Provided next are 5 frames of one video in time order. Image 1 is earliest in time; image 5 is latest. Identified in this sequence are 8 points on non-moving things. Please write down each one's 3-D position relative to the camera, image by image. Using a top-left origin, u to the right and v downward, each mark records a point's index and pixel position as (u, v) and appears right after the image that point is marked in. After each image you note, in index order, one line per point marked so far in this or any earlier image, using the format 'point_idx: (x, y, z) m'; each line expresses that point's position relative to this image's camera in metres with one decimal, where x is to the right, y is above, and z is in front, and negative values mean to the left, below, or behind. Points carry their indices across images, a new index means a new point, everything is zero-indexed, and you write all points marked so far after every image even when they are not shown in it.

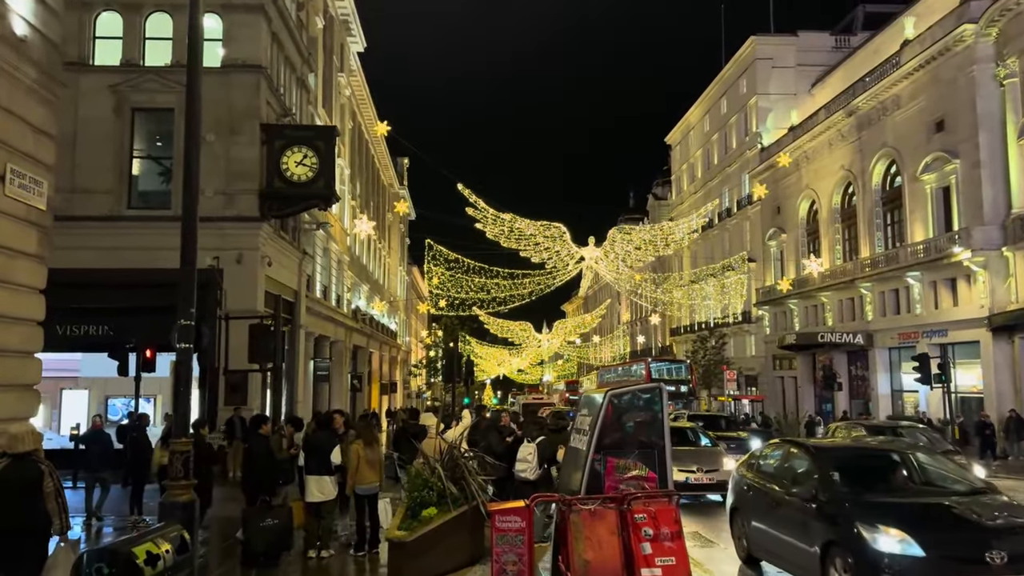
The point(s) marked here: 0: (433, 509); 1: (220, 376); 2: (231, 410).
0: (-0.8, -2.3, +8.1) m
1: (-6.7, -2.0, +18.2) m
2: (-6.3, -2.8, +18.1) m
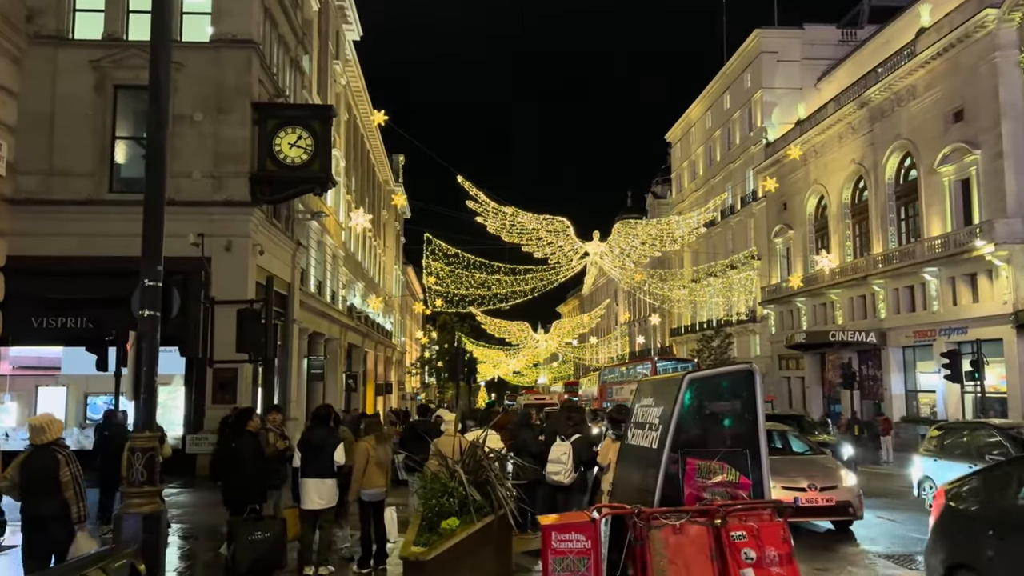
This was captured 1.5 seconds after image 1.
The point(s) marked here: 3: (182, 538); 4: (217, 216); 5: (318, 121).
0: (-0.5, -2.0, +6.8) m
1: (-6.5, -1.7, +16.9) m
2: (-6.1, -2.5, +16.7) m
3: (-4.5, -3.4, +10.7) m
4: (-7.0, +1.7, +18.9) m
5: (-4.7, +4.0, +19.0) m
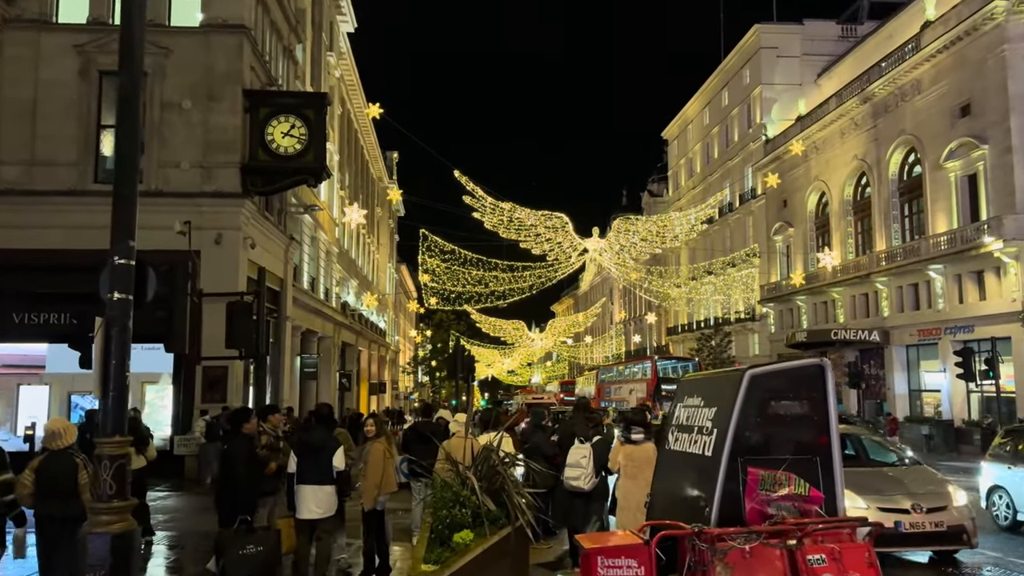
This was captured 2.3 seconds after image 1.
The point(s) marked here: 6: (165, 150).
0: (-0.4, -1.9, +6.1) m
1: (-6.4, -1.6, +16.1) m
2: (-6.0, -2.4, +16.0) m
3: (-4.4, -3.3, +10.0) m
4: (-7.0, +1.9, +18.1) m
5: (-4.6, +4.1, +18.3) m
6: (-8.0, +3.2, +18.2) m
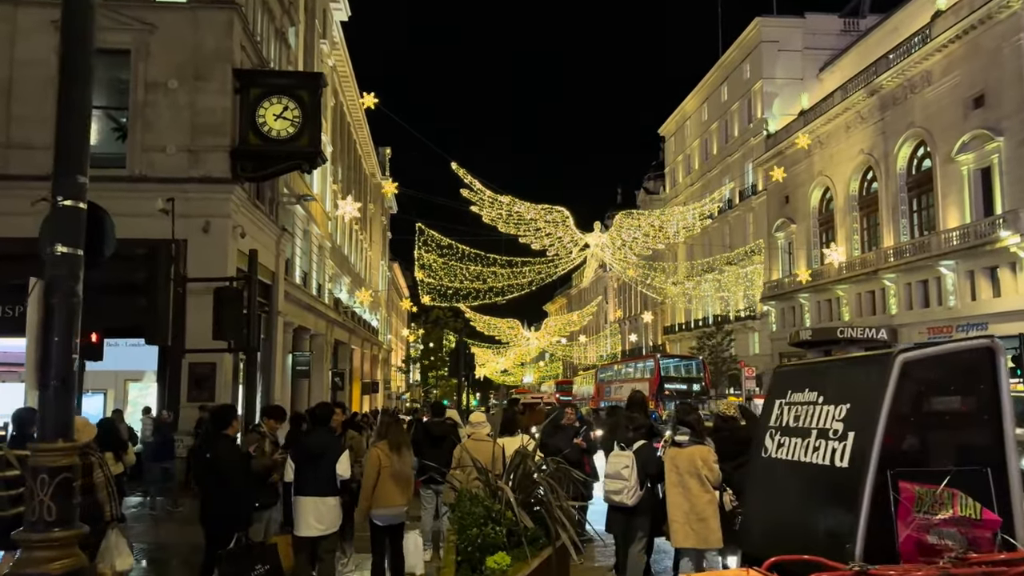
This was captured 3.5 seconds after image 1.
0: (-0.1, -1.7, +5.1) m
1: (-6.3, -1.4, +15.0) m
2: (-5.9, -2.2, +14.9) m
3: (-4.1, -3.1, +8.9) m
4: (-6.8, +2.0, +17.0) m
5: (-4.5, +4.3, +17.2) m
6: (-7.8, +3.3, +17.1) m
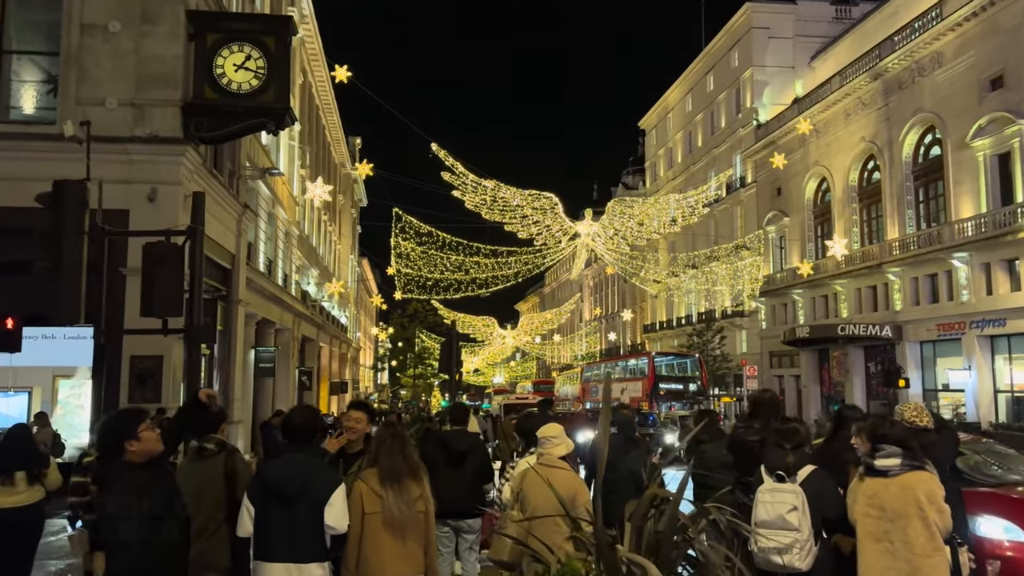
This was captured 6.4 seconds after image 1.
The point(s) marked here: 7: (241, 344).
0: (+0.5, -1.4, +2.6) m
1: (-6.1, -1.1, +12.3) m
2: (-5.7, -1.9, +12.2) m
3: (-3.7, -2.7, +6.3) m
4: (-6.8, +2.4, +14.3) m
5: (-4.4, +4.6, +14.6) m
6: (-7.8, +3.7, +14.3) m
7: (-6.7, -1.3, +19.5) m
